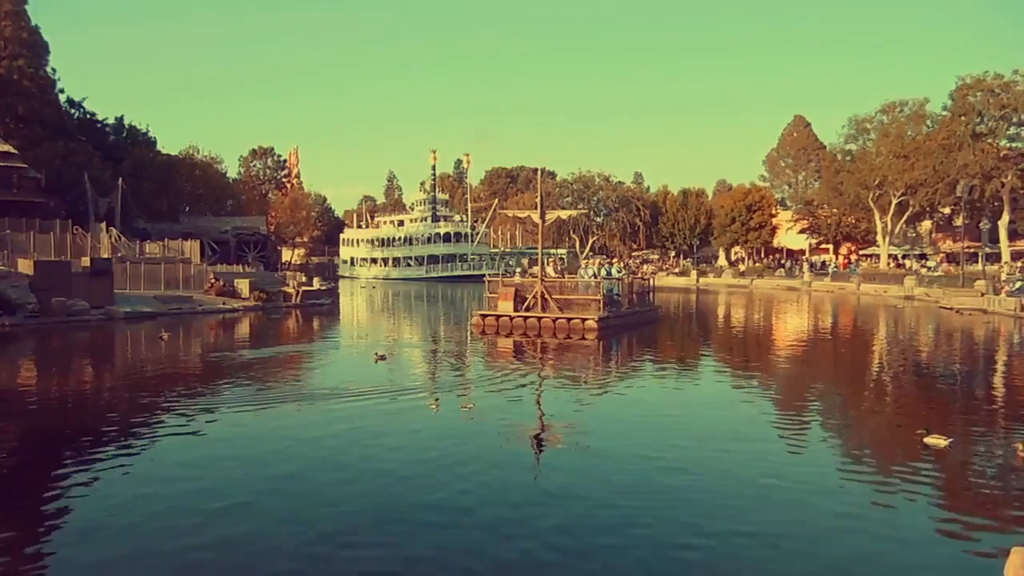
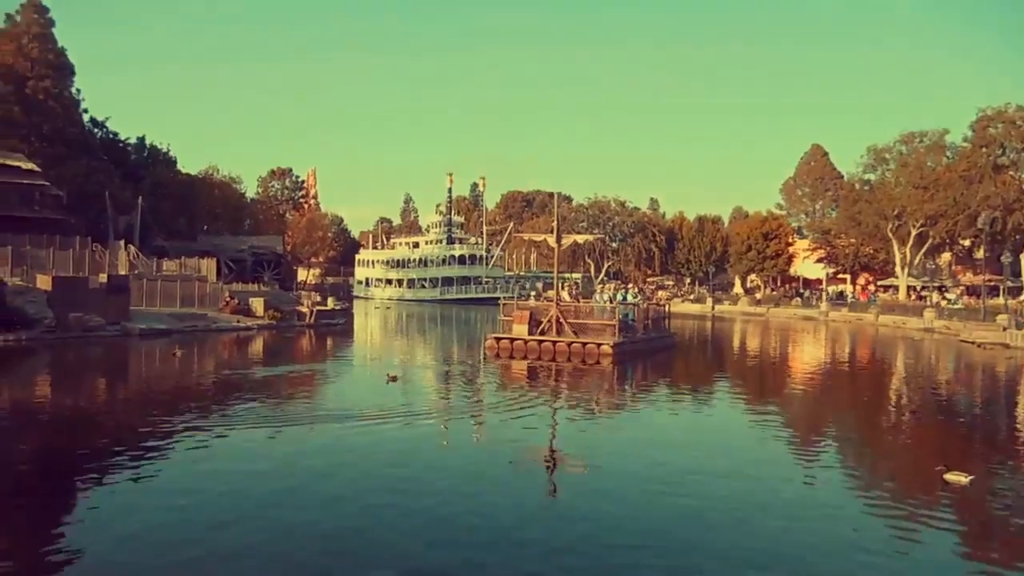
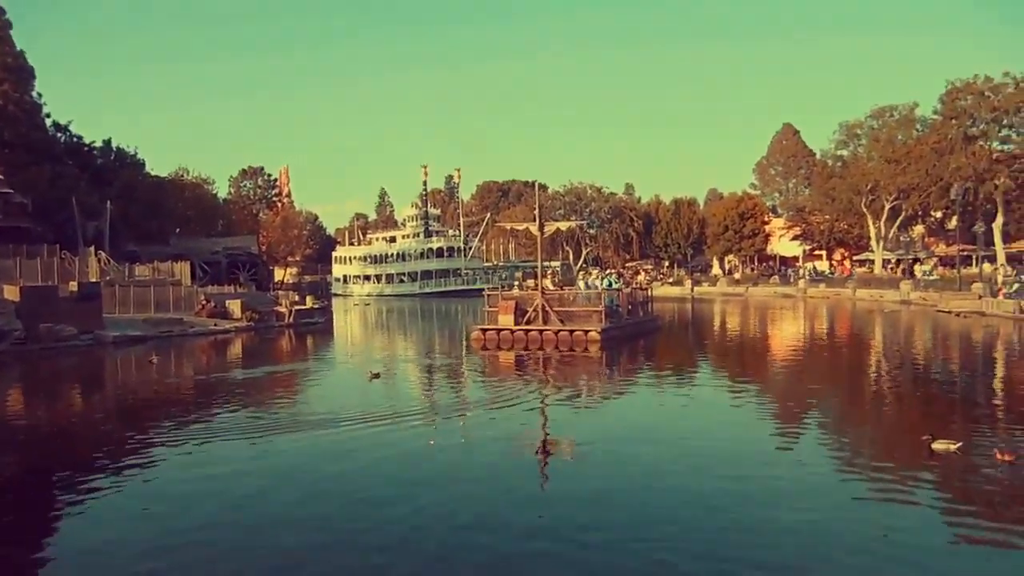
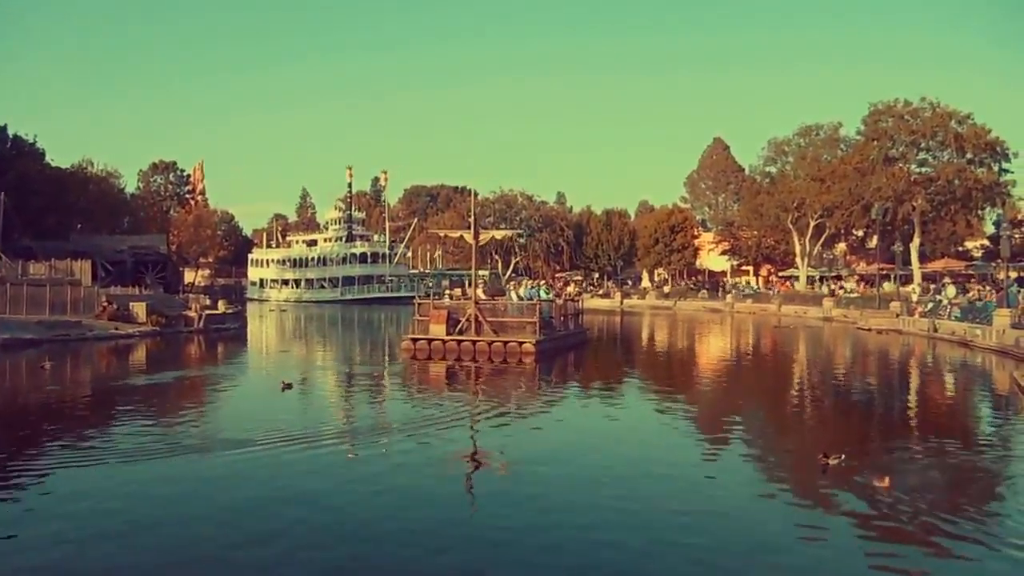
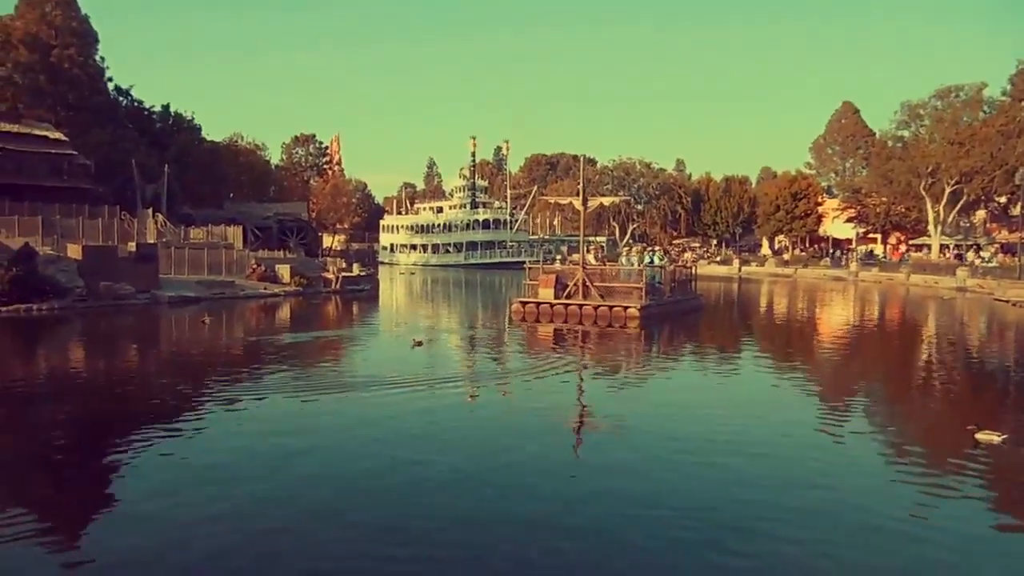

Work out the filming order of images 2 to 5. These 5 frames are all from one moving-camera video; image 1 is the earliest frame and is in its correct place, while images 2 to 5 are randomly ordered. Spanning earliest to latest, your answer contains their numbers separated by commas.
2, 5, 3, 4
